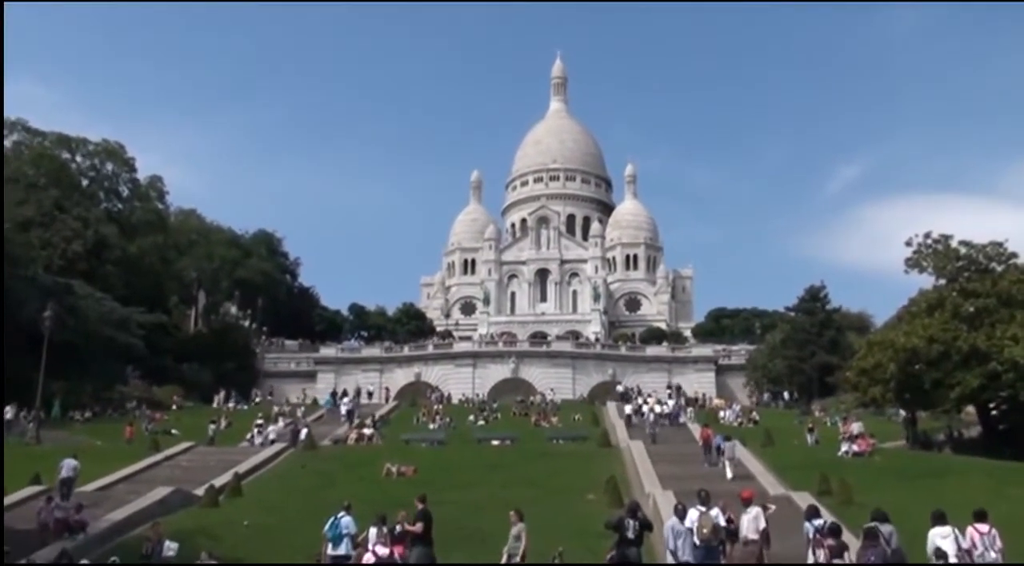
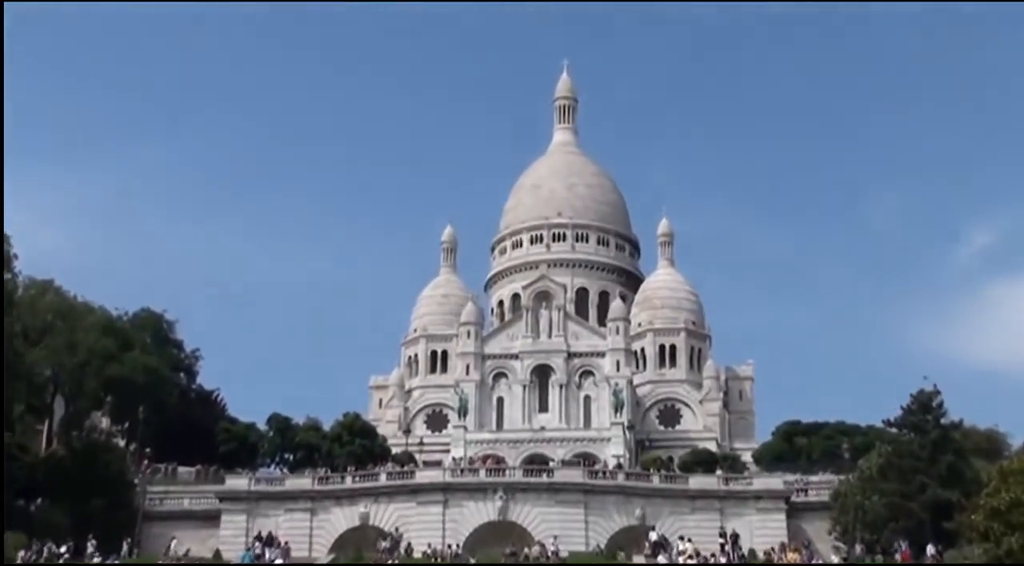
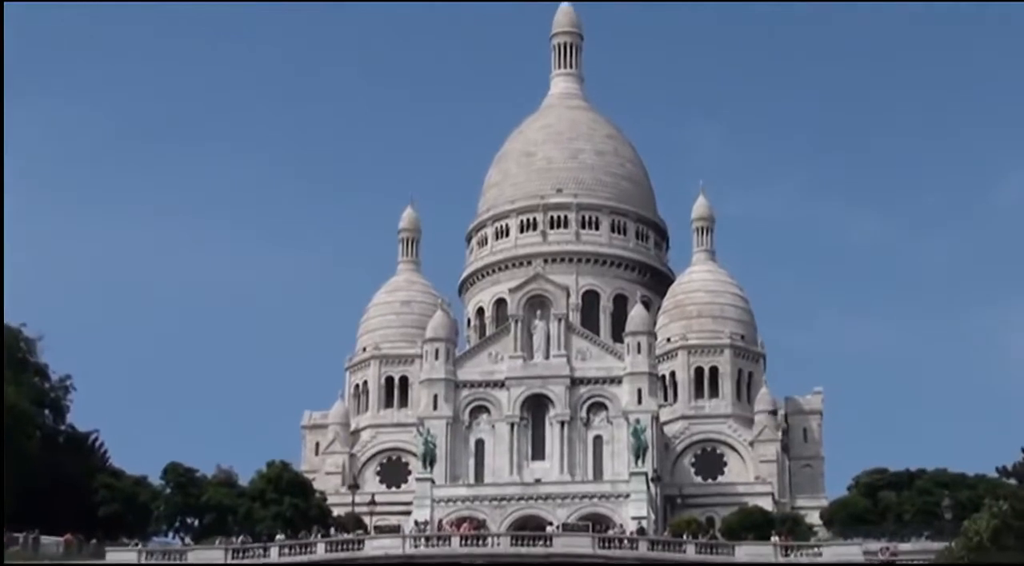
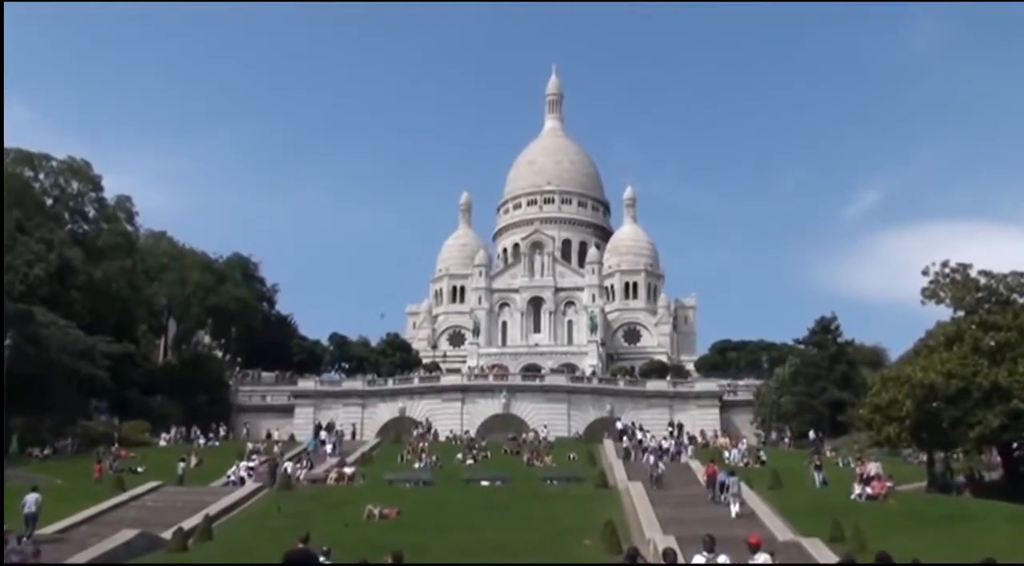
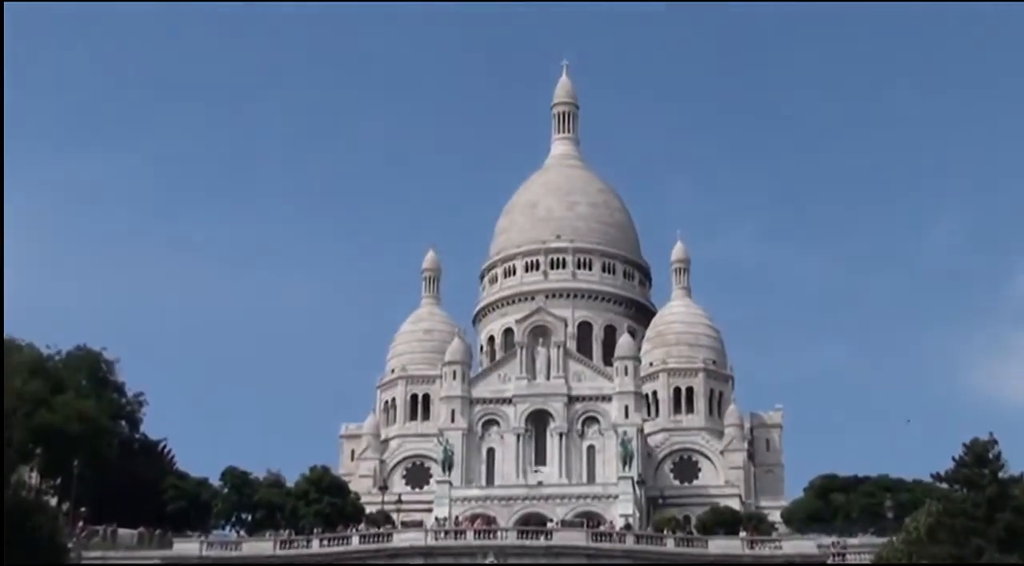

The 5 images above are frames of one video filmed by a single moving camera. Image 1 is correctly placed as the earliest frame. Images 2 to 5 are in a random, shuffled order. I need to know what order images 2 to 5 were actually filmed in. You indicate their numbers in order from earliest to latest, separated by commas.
4, 2, 5, 3
